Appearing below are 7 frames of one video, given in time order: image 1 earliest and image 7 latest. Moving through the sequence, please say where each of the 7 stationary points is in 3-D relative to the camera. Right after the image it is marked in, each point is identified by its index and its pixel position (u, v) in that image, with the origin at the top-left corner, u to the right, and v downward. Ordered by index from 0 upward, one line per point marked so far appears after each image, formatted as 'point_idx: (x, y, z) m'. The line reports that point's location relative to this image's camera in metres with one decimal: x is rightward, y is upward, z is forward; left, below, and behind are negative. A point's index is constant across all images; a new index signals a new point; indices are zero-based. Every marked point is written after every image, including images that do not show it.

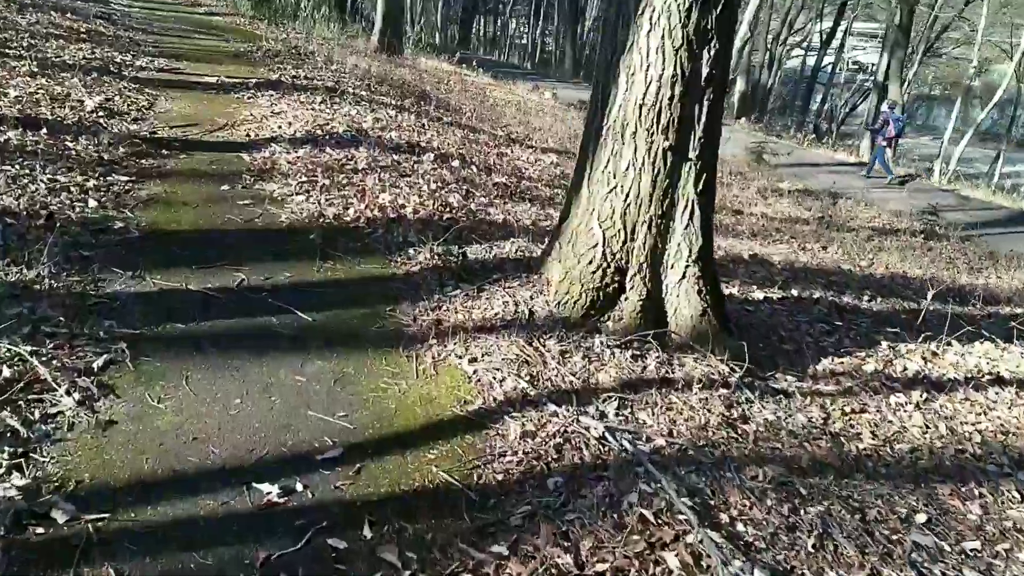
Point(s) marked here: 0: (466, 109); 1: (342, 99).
0: (-0.6, +2.2, +10.0) m
1: (-1.6, +1.7, +7.3) m
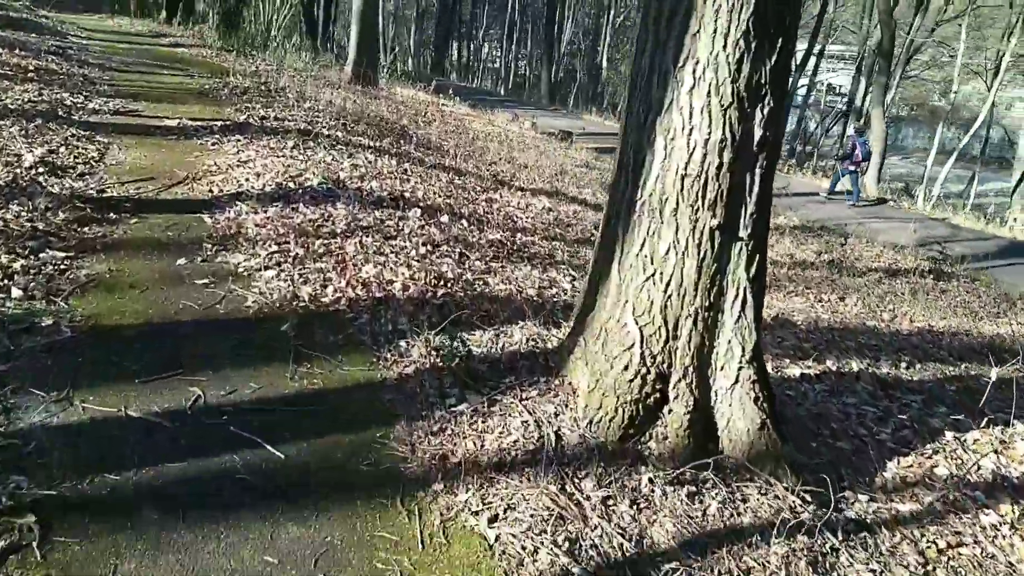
0: (-0.8, +1.7, +9.5) m
1: (-1.7, +1.2, +6.7) m
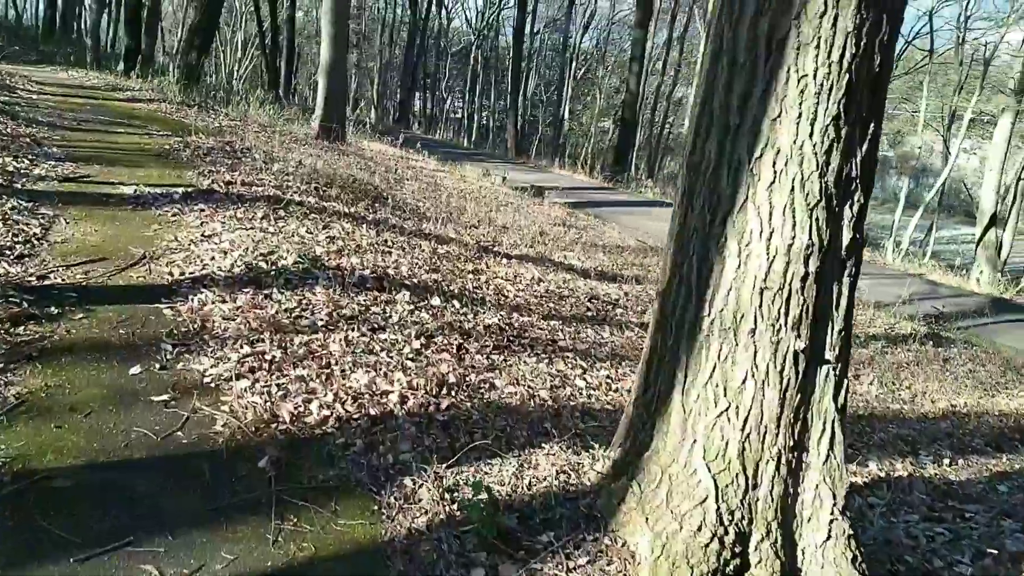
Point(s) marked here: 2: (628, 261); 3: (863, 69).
0: (-1.0, +0.9, +9.0) m
1: (-1.7, +0.6, +6.1) m
2: (+1.4, +0.3, +9.8) m
3: (+0.9, +0.6, +2.1) m
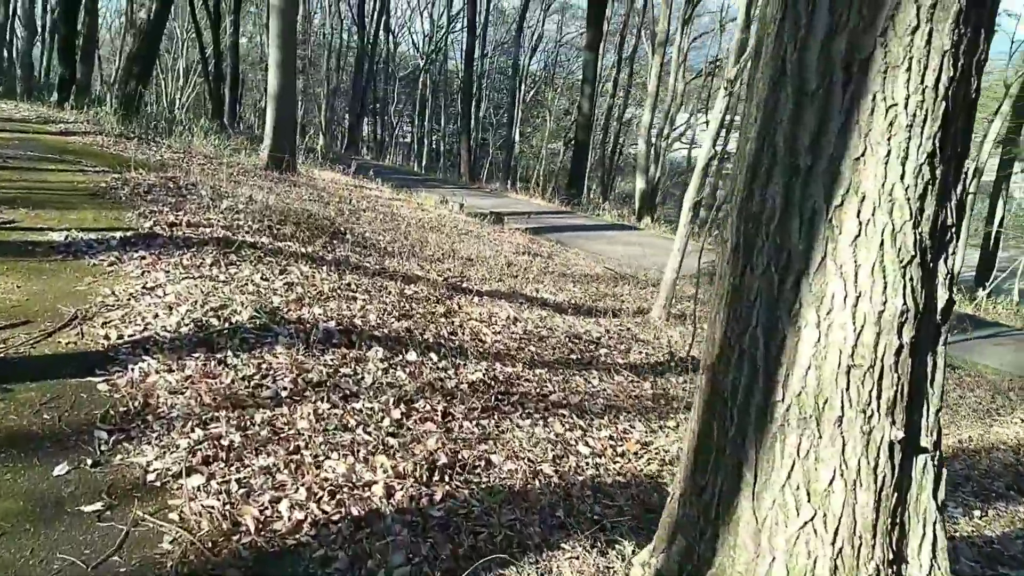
0: (-1.4, +0.4, +8.5) m
1: (-1.9, +0.2, +5.6) m
2: (+1.0, 0.0, +9.4) m
3: (+1.0, +0.4, +1.7) m
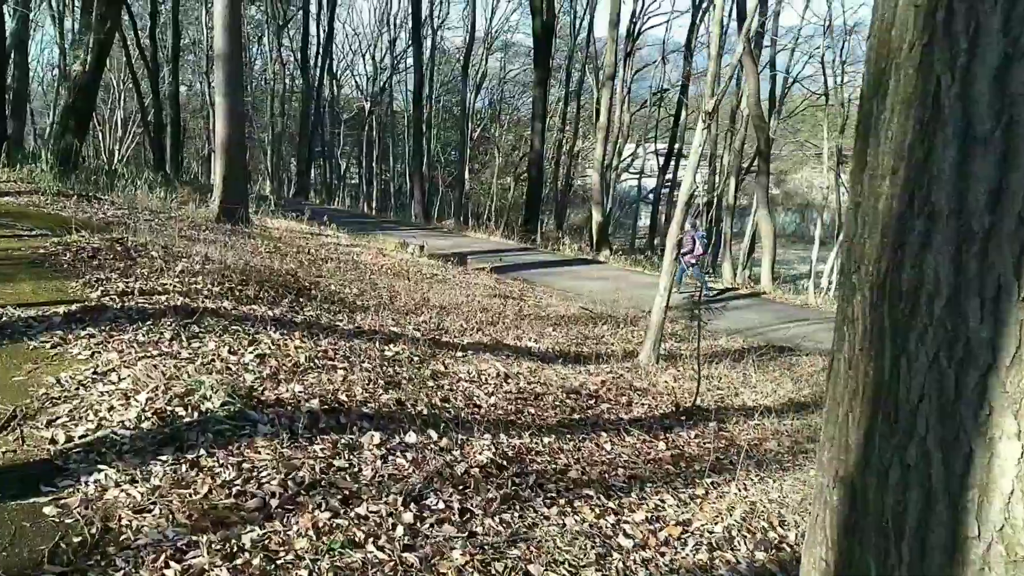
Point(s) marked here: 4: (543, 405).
0: (-1.6, -0.1, +7.9) m
1: (-2.0, -0.2, +5.0) m
2: (+0.8, -0.5, +9.0) m
3: (+1.1, +0.3, +1.3) m
4: (+0.2, -0.8, +5.3) m
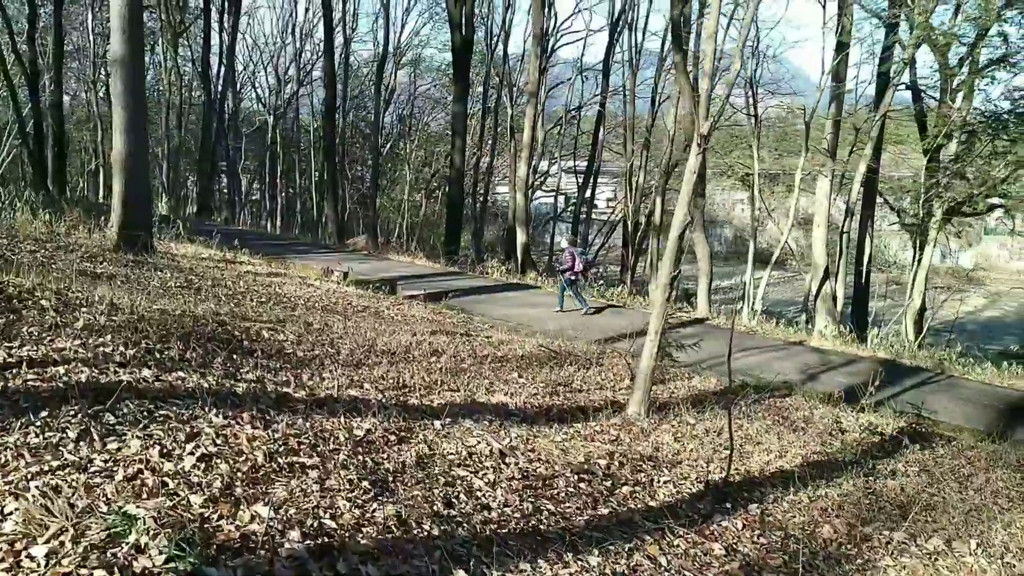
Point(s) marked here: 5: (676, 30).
0: (-1.9, -0.5, +6.7) m
1: (-1.9, -0.6, +3.8) m
2: (+0.4, -0.9, +8.0) m
3: (+1.6, 0.0, +0.5) m
4: (+0.3, -1.1, +4.3) m
5: (+3.5, +5.7, +17.2) m
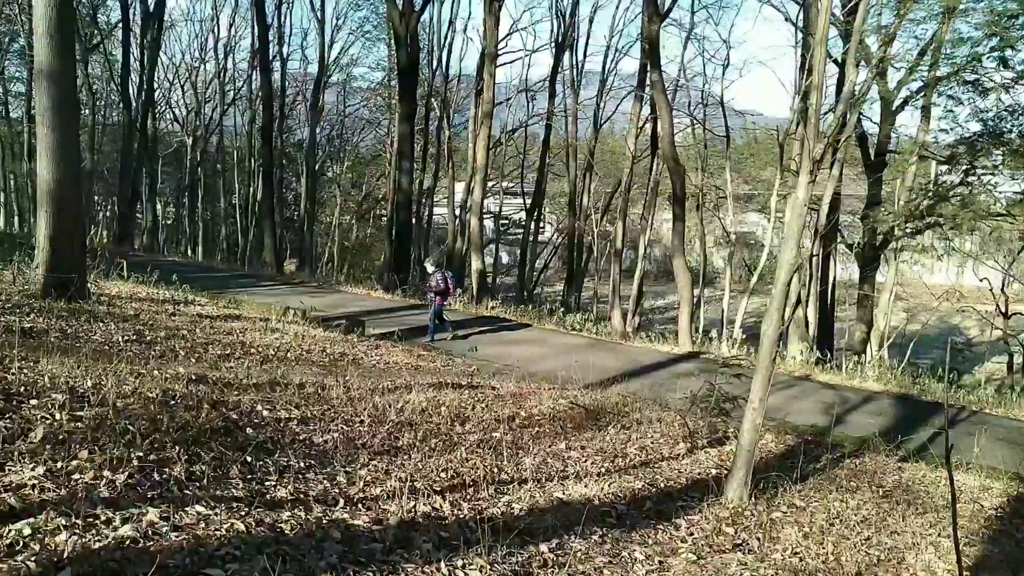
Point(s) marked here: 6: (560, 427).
0: (-1.3, -1.0, +5.2) m
1: (-1.0, -1.0, +2.3) m
2: (+0.8, -1.4, +6.7) m
3: (+2.8, -0.2, -0.6) m
4: (+1.0, -1.5, +3.0) m
5: (+2.9, +5.0, +16.3) m
6: (+0.5, -1.3, +7.5) m
